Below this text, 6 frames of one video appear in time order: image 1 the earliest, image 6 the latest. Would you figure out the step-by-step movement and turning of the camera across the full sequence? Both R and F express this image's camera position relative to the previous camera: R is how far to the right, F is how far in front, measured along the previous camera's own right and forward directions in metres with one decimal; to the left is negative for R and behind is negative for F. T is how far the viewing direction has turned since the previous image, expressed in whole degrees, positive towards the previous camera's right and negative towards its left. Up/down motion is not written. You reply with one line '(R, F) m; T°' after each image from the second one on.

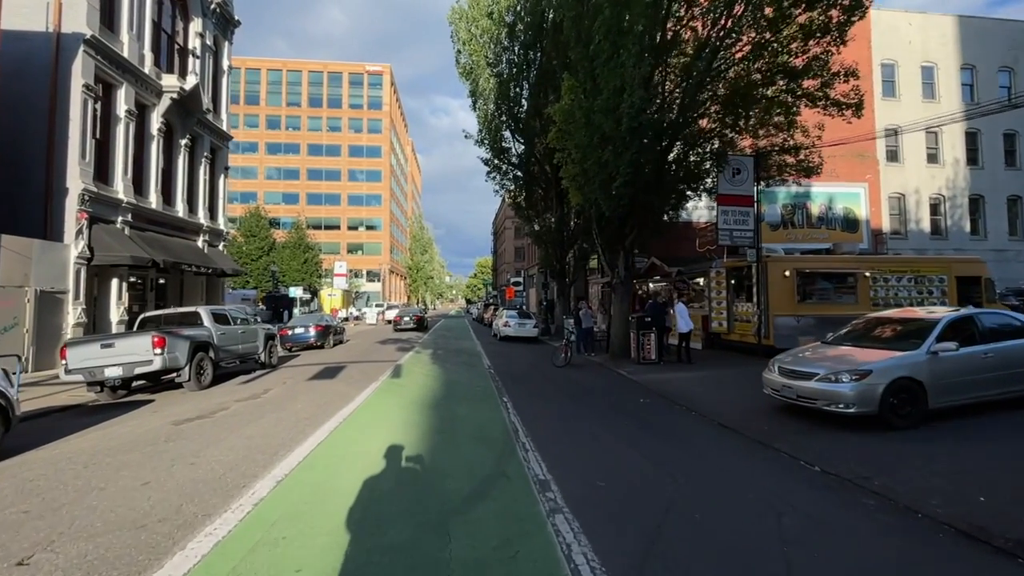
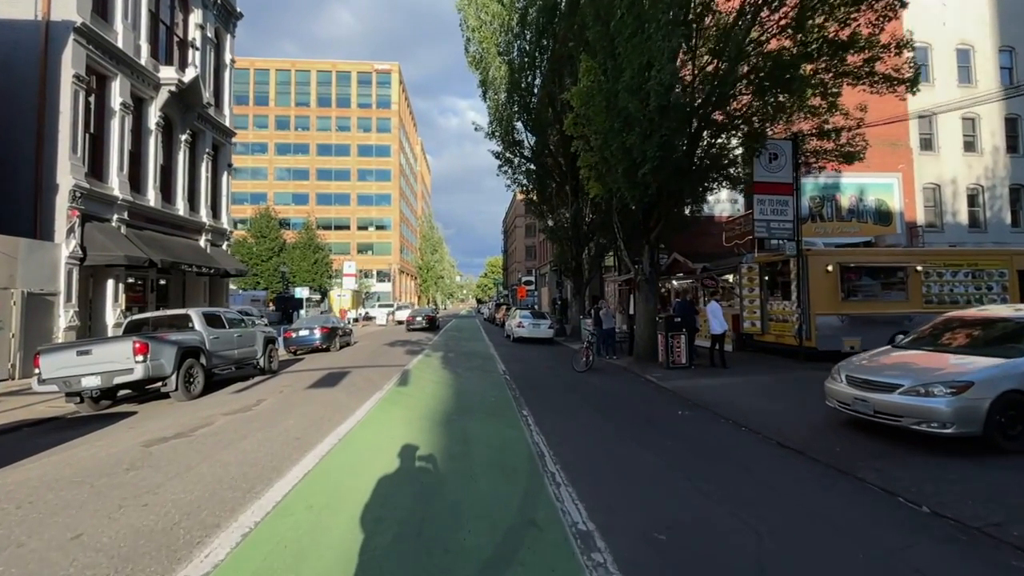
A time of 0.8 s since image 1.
(-0.2, +1.3) m; -1°
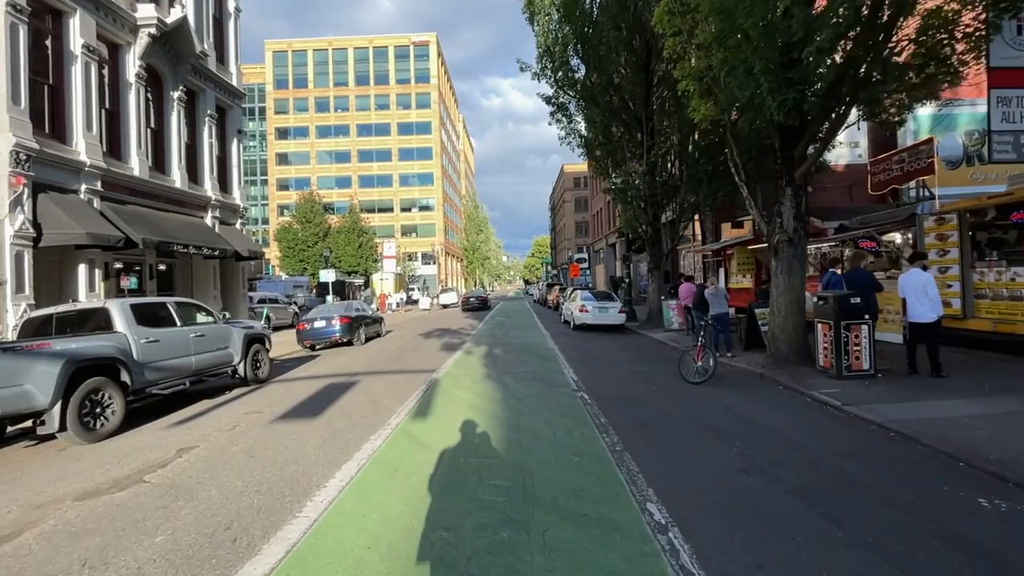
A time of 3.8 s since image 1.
(-0.6, +5.2) m; -6°
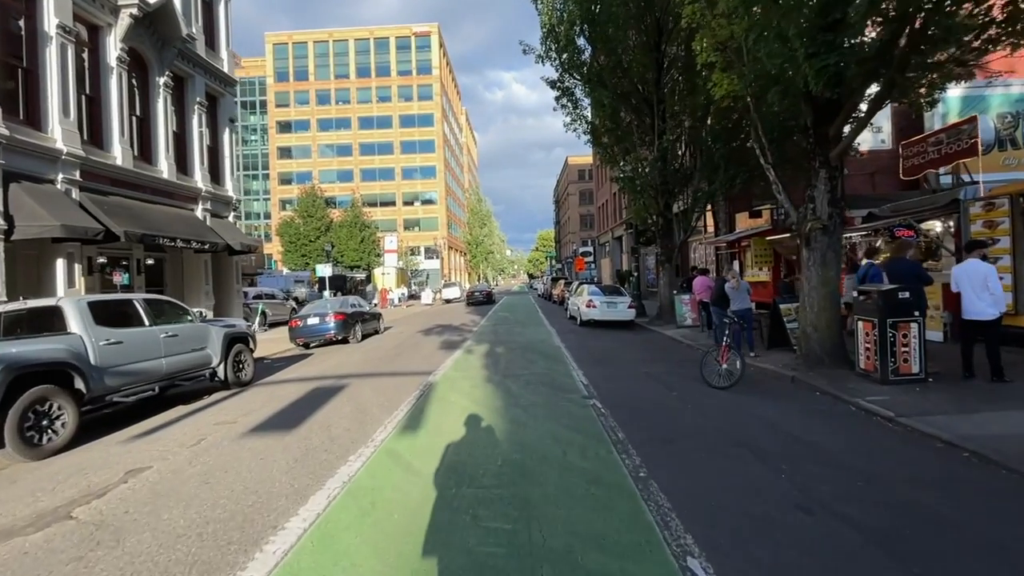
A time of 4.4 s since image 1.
(0.0, +1.0) m; -1°
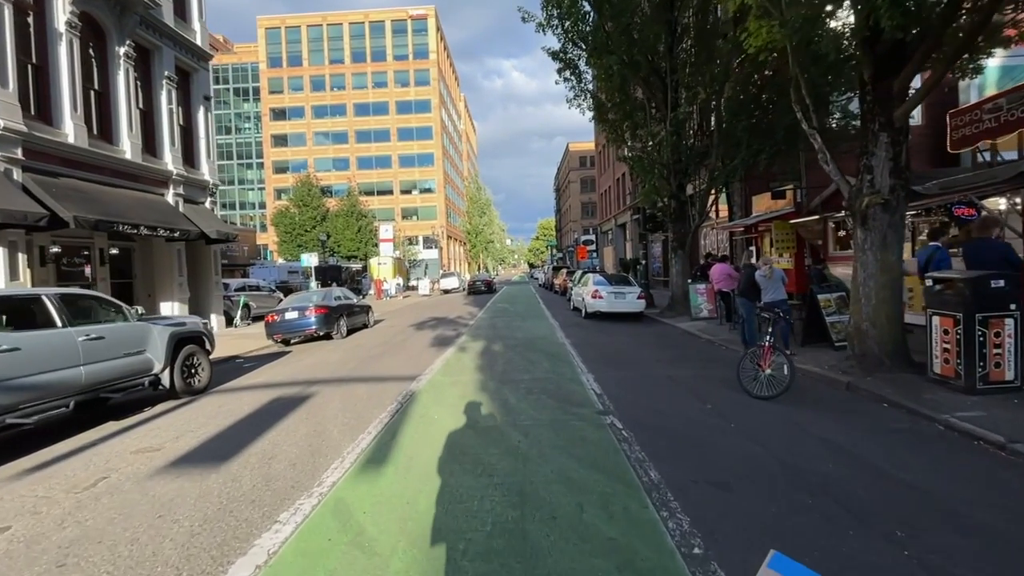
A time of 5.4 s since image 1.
(+0.1, +1.7) m; 0°
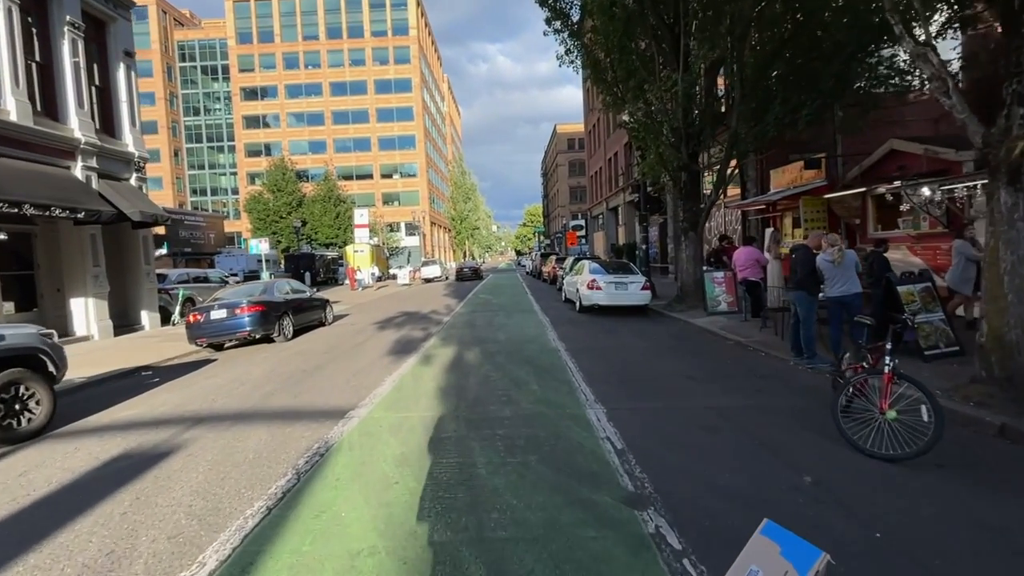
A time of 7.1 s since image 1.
(+0.2, +3.0) m; +2°
